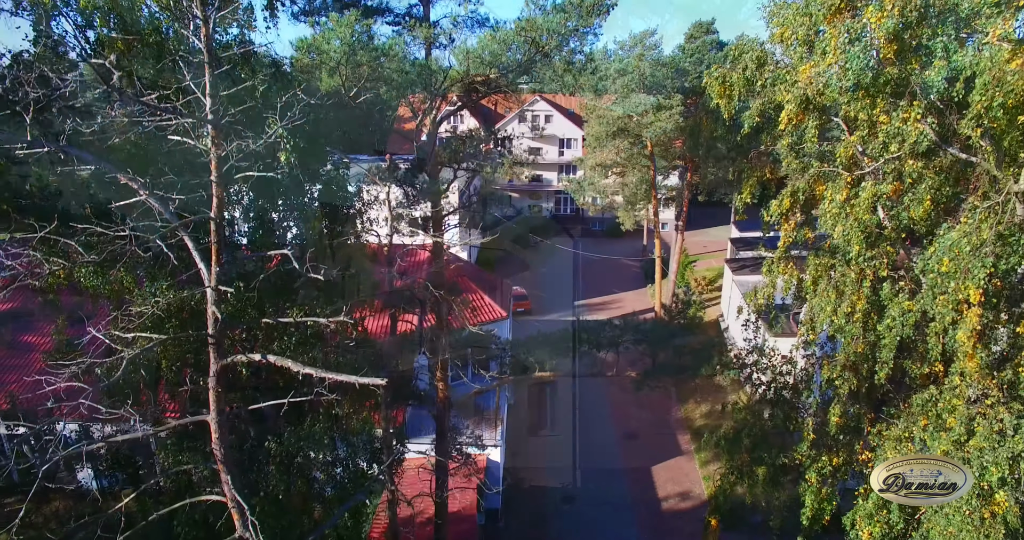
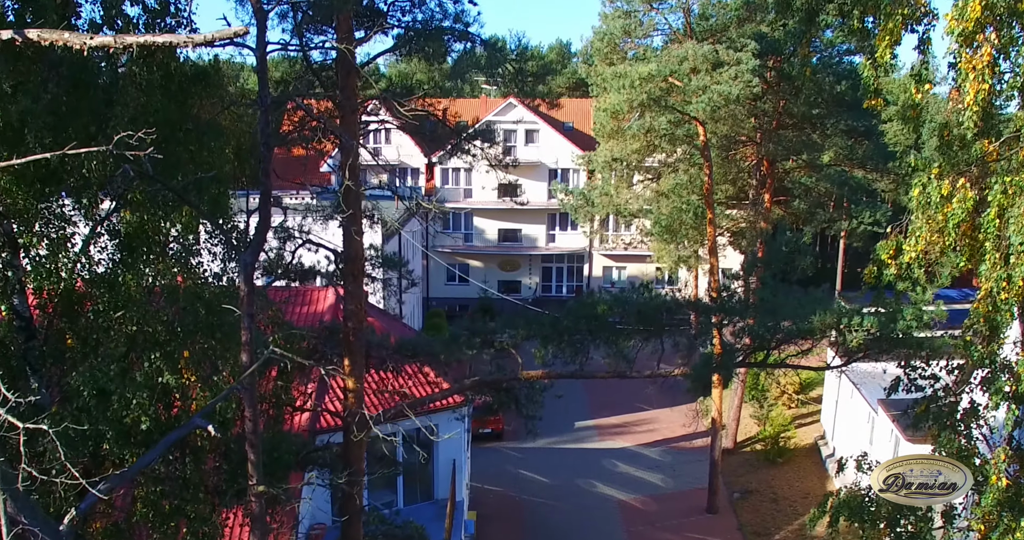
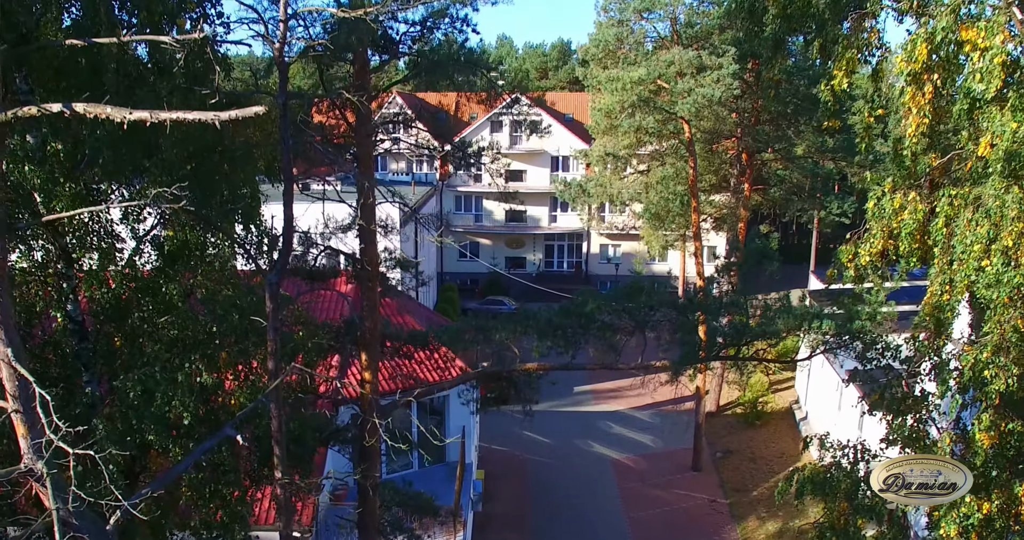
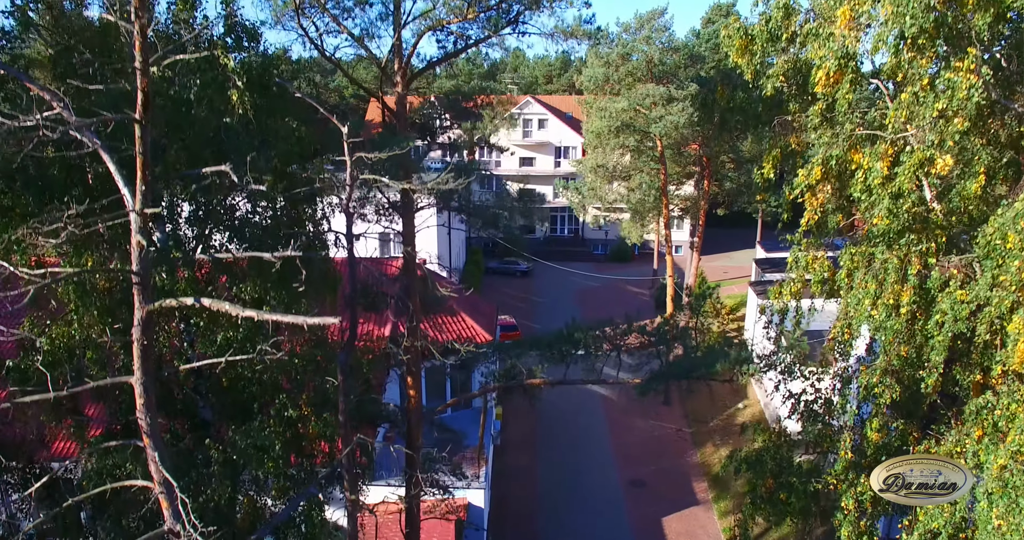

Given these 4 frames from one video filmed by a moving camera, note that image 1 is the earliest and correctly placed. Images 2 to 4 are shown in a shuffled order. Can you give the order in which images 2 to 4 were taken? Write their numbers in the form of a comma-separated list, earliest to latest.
4, 3, 2
